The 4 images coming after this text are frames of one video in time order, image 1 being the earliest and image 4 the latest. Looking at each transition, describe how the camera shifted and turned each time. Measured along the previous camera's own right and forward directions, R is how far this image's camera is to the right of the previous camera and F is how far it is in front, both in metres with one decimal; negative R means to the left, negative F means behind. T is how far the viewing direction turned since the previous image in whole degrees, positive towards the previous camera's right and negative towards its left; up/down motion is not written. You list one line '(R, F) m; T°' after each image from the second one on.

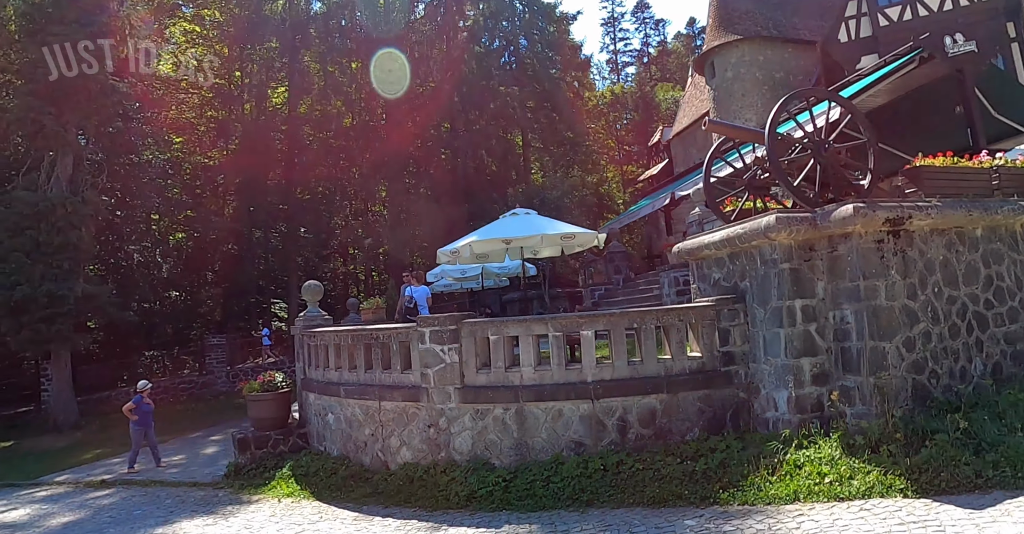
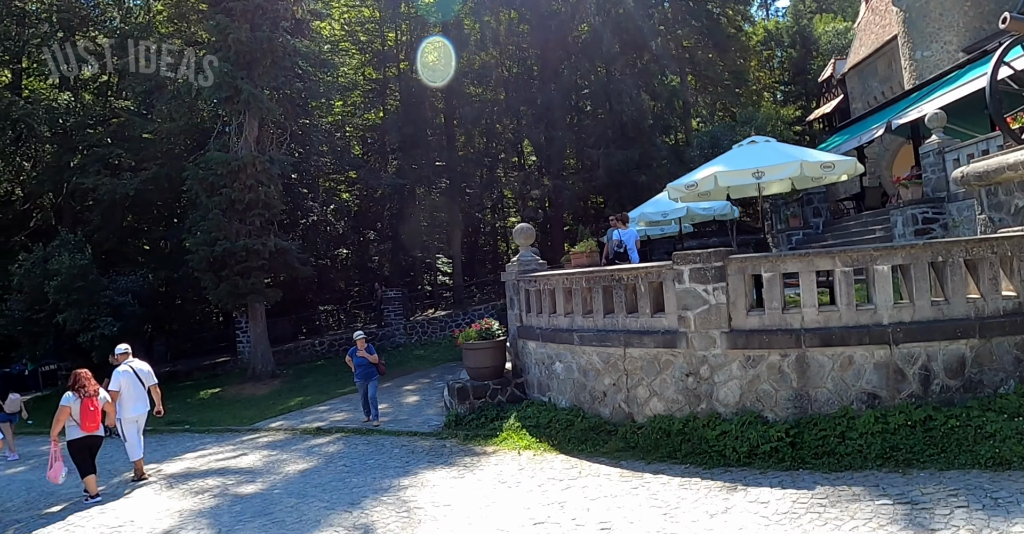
(-1.6, +0.8) m; -10°
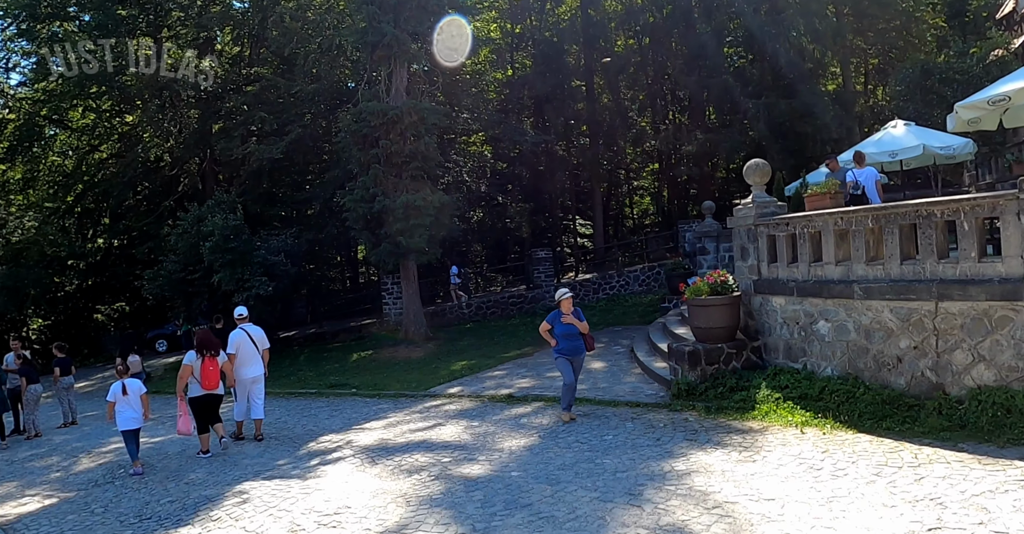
(-1.6, +1.3) m; -8°
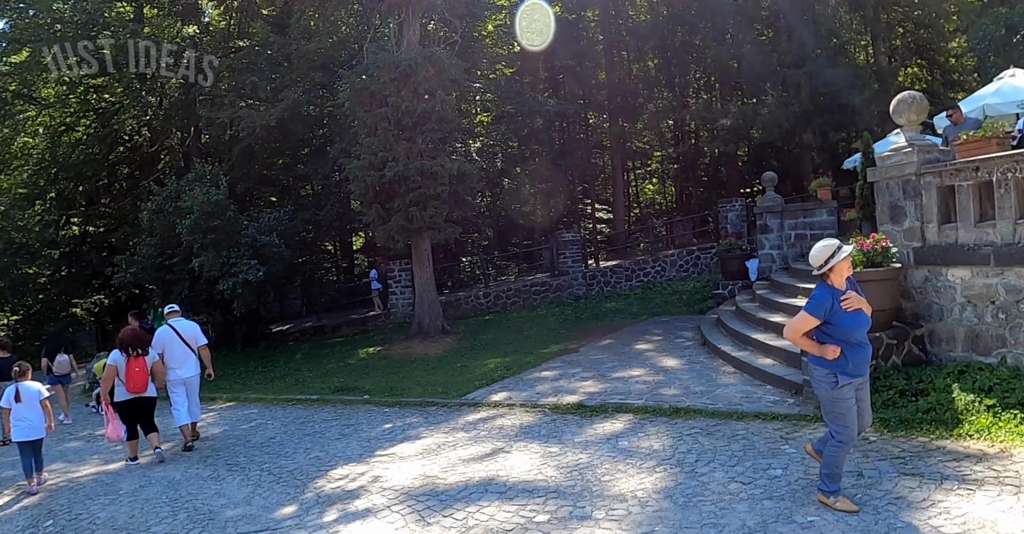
(-0.8, +2.2) m; +1°
